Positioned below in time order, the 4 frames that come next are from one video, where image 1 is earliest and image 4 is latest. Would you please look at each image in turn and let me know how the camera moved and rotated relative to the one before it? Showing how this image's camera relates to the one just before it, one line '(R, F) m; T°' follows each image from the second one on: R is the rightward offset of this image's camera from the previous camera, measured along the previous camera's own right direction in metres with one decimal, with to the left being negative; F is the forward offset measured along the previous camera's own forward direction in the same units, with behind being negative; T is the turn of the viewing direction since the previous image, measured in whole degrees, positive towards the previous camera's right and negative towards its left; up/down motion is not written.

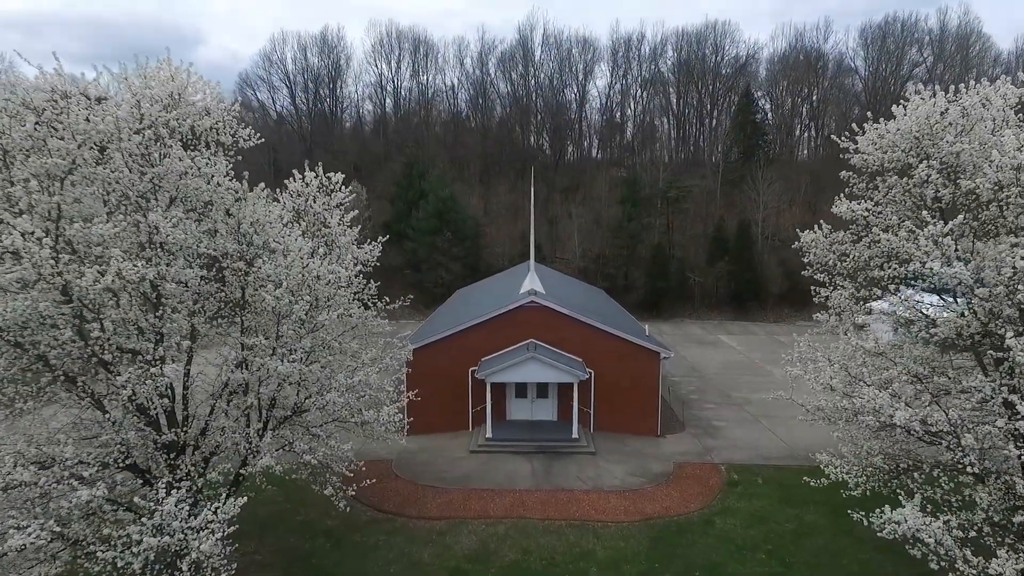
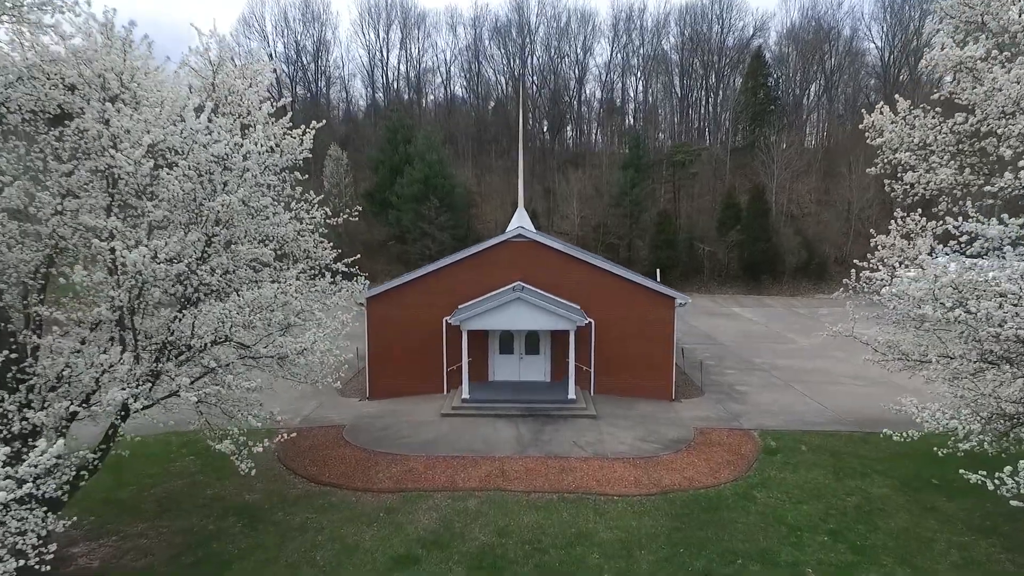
(+0.4, +3.0) m; 0°
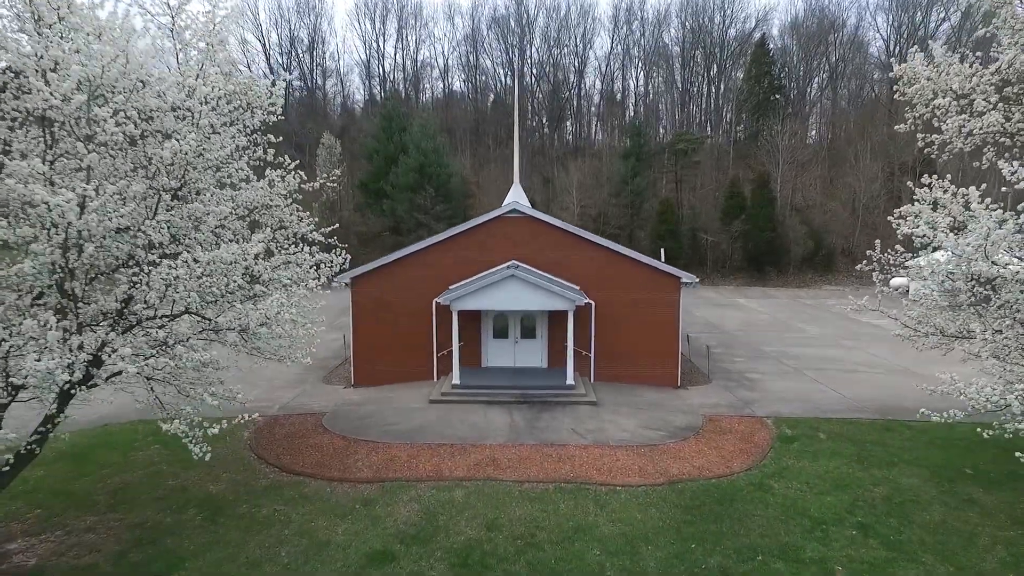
(+0.1, +0.9) m; 0°
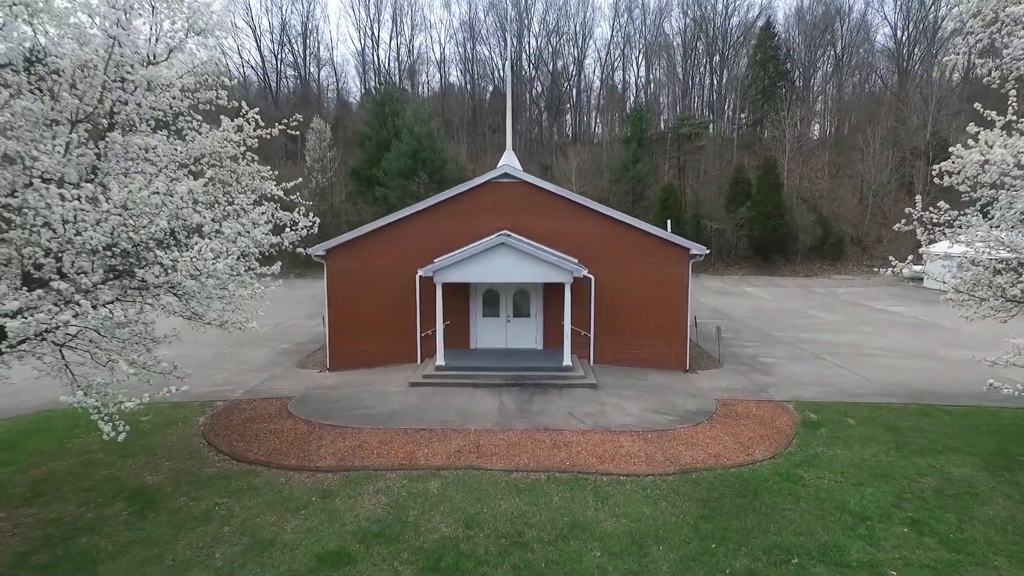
(+0.2, +1.2) m; 0°
